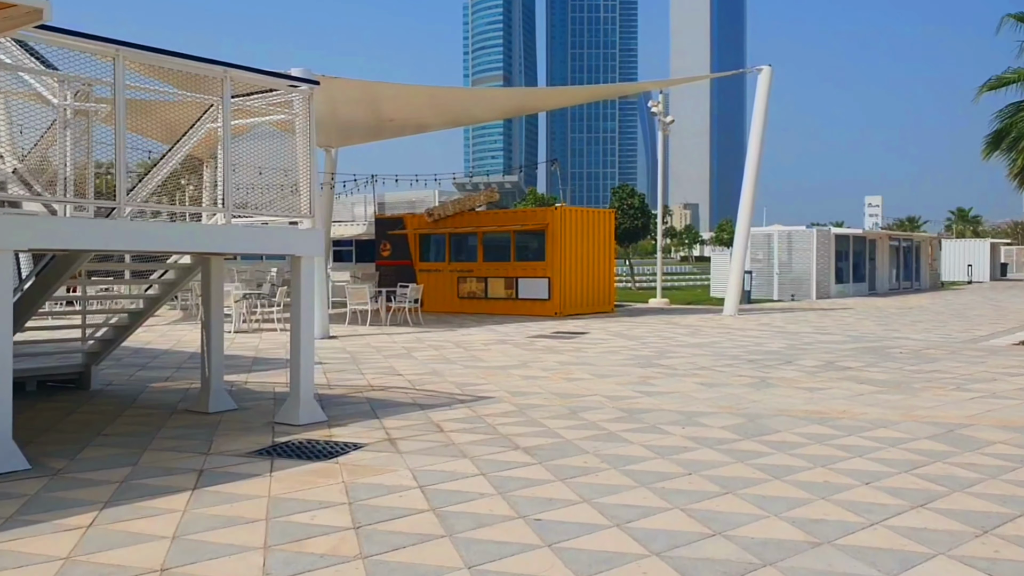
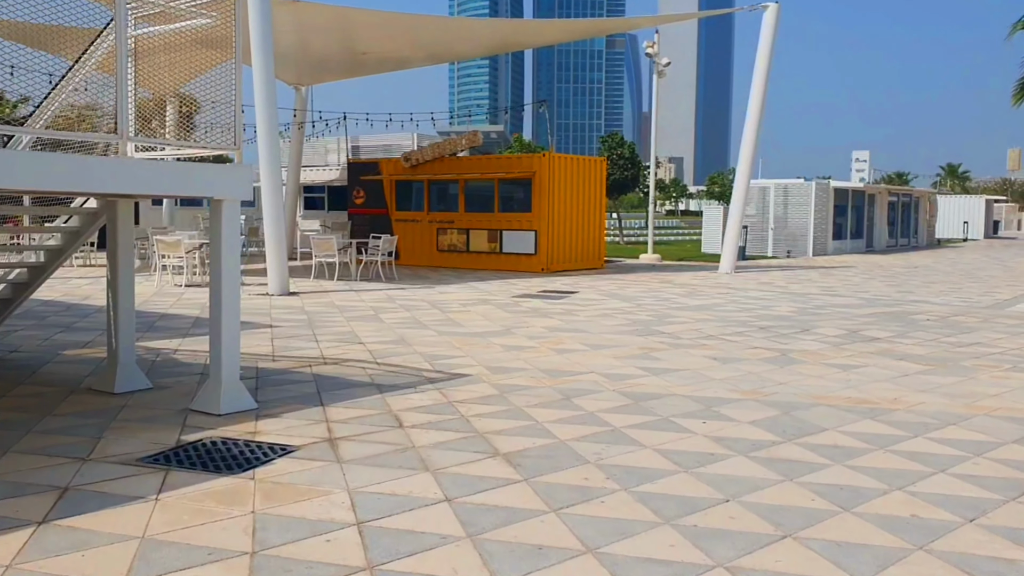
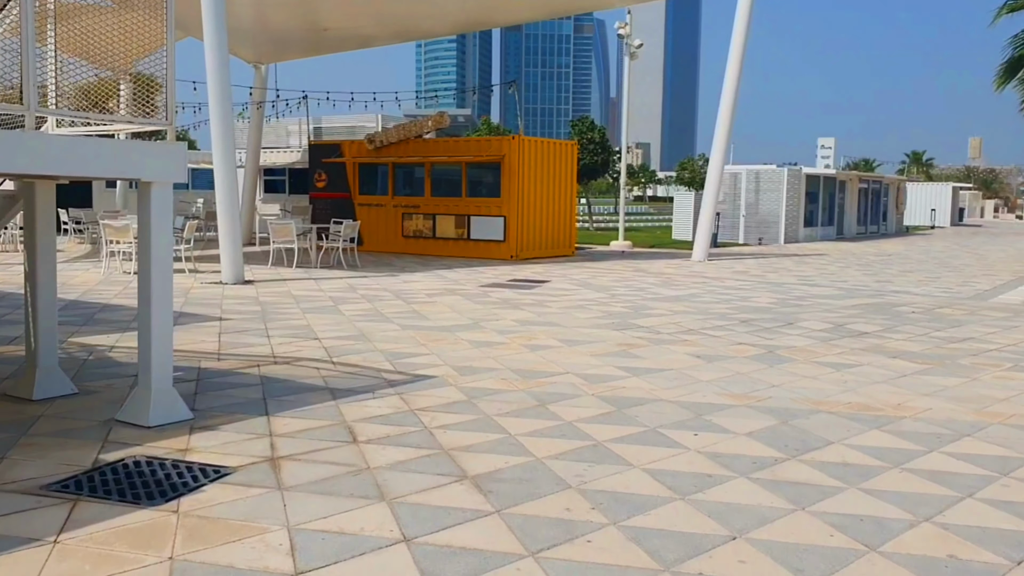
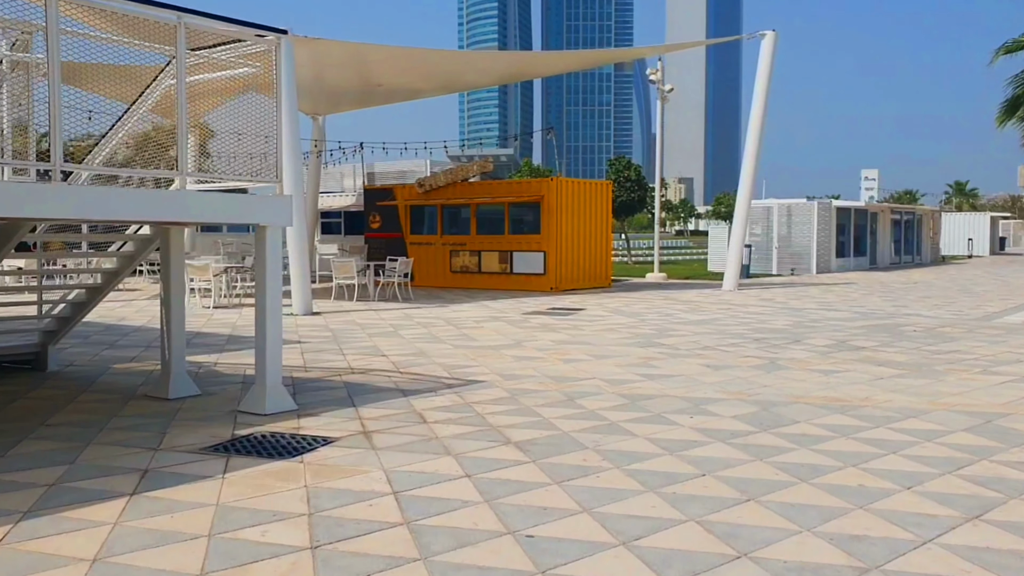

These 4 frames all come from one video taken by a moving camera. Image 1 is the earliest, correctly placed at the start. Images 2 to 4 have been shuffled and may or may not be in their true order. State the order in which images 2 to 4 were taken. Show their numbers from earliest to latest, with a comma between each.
4, 2, 3
